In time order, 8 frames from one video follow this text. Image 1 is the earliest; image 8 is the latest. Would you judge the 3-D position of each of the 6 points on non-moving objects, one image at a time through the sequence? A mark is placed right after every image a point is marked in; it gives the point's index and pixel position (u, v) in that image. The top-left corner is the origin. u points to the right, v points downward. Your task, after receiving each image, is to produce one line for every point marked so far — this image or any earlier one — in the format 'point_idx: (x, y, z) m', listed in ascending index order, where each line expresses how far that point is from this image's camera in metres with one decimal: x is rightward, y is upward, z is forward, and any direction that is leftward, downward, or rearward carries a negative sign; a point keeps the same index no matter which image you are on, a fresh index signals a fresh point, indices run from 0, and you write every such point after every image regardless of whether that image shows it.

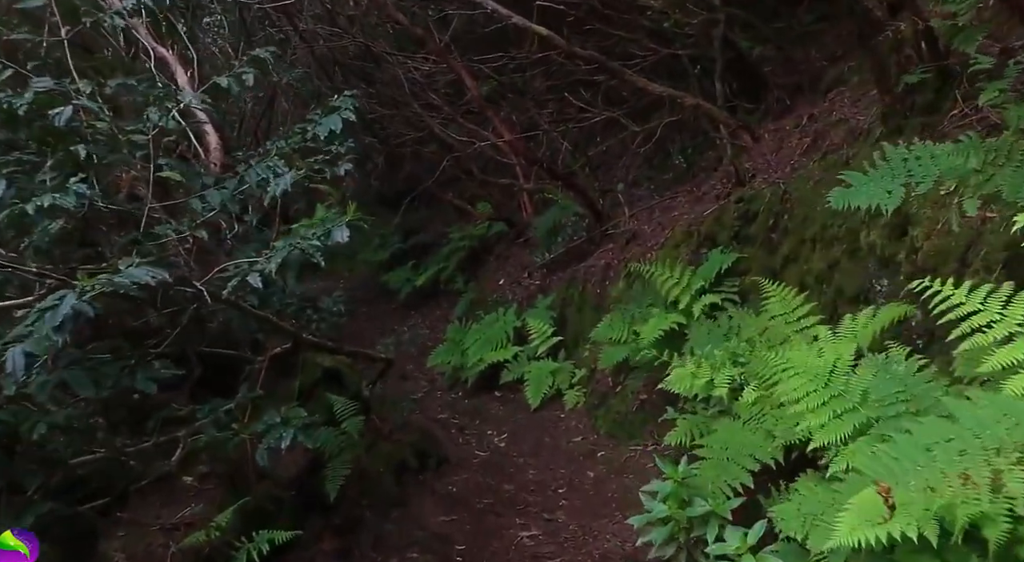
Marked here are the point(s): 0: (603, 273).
0: (+1.0, +0.1, +9.8) m
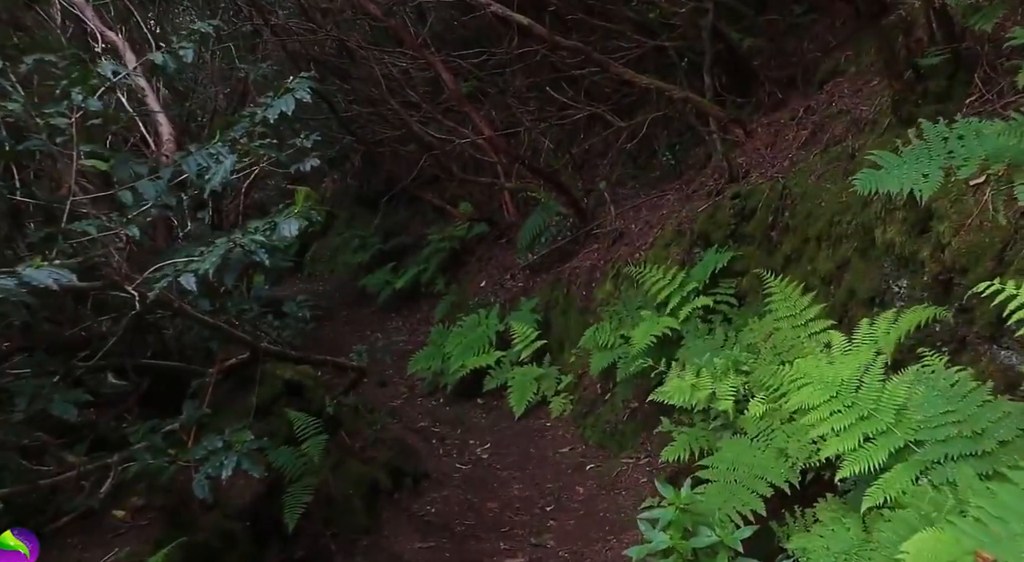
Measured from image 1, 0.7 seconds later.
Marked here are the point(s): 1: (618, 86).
0: (+0.8, +0.1, +9.4) m
1: (+1.4, +2.6, +11.9) m
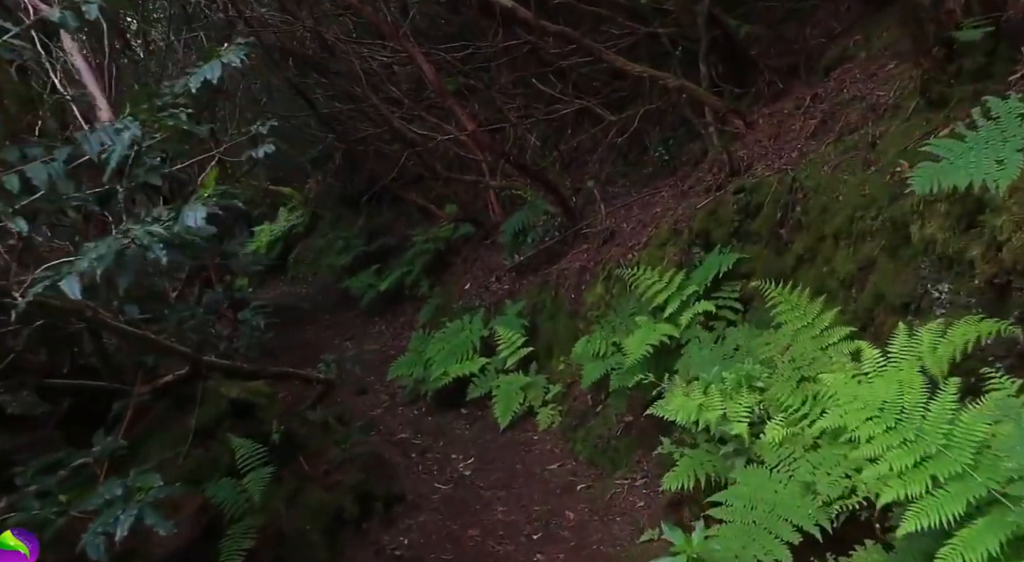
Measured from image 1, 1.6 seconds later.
0: (+0.6, 0.0, +8.9) m
1: (+1.2, +2.6, +11.3) m
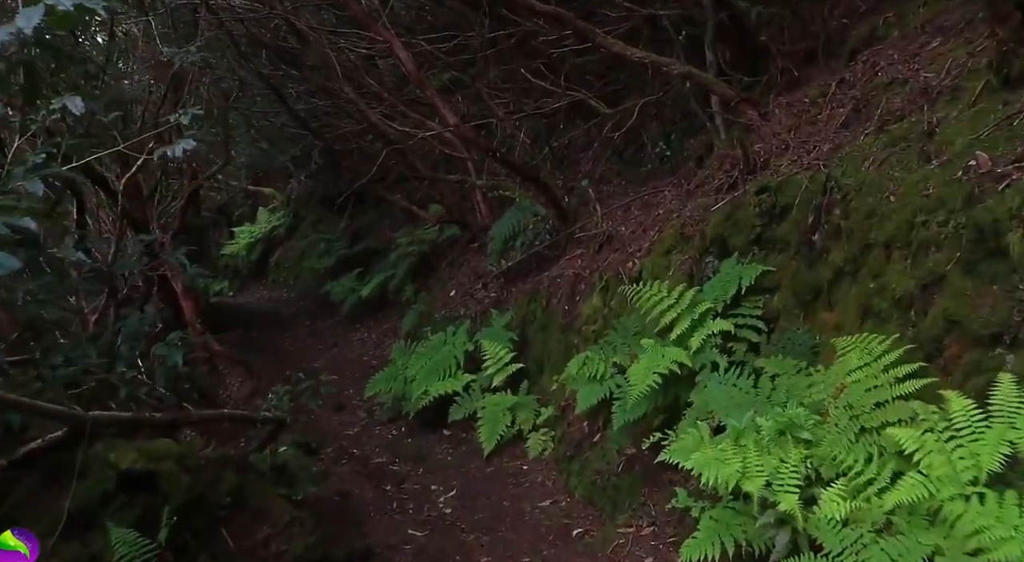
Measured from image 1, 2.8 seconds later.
0: (+0.5, 0.0, +8.0) m
1: (+1.1, +2.5, +10.5) m
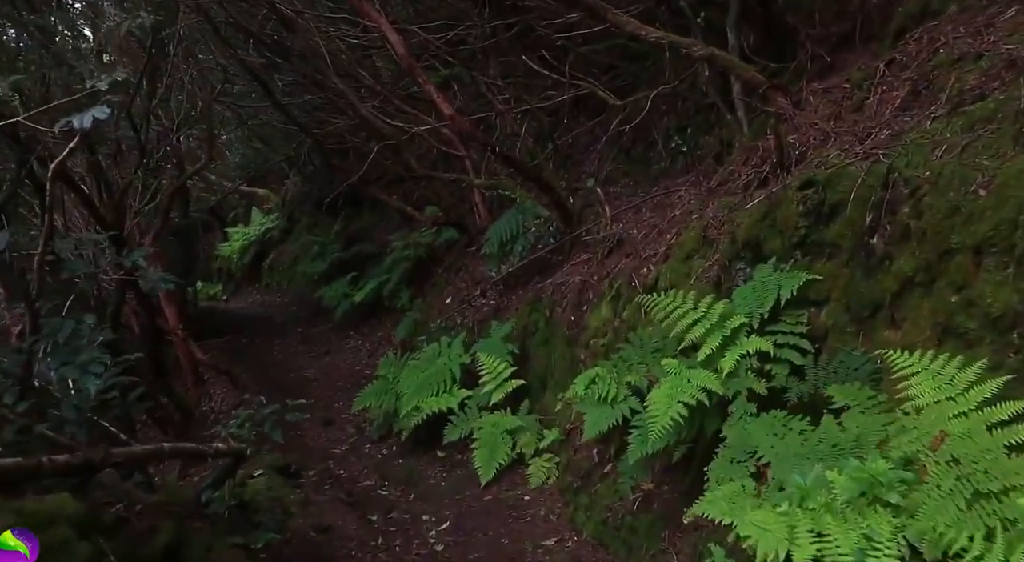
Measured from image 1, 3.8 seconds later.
0: (+0.5, -0.1, +7.3) m
1: (+1.1, +2.4, +9.8) m
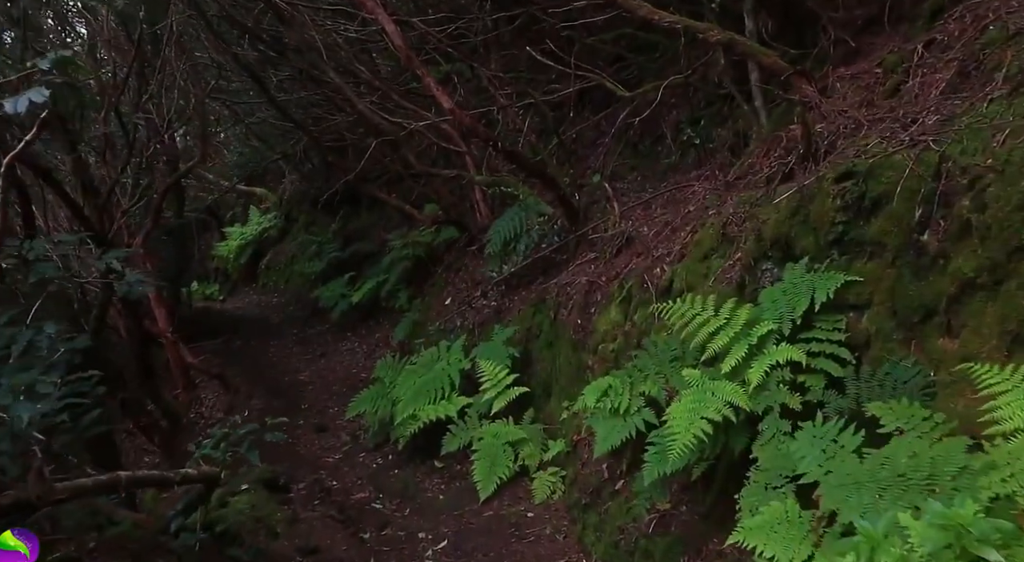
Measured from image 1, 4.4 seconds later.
0: (+0.5, -0.1, +6.9) m
1: (+1.1, +2.4, +9.4) m
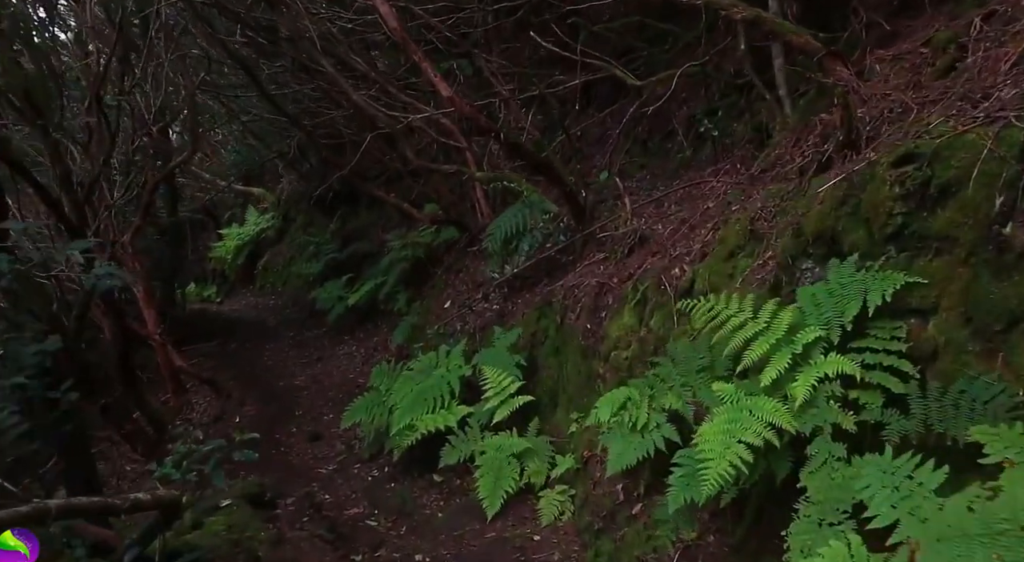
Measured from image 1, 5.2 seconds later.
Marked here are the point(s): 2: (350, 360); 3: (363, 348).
0: (+0.6, -0.1, +6.4) m
1: (+1.2, +2.4, +8.9) m
2: (-1.9, -0.9, +10.8) m
3: (-1.8, -0.8, +10.9) m
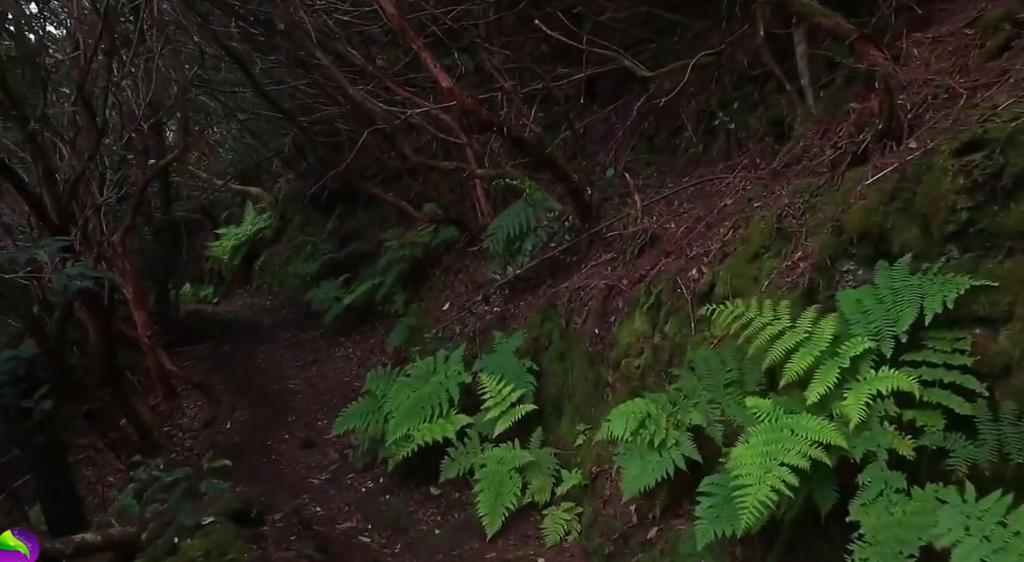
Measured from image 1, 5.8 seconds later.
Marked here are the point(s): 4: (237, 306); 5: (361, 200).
0: (+0.6, -0.1, +6.0) m
1: (+1.2, +2.4, +8.5) m
2: (-1.9, -1.0, +10.4) m
3: (-1.8, -0.8, +10.5) m
4: (-4.5, -0.4, +14.6) m
5: (-2.3, +1.2, +13.5) m
